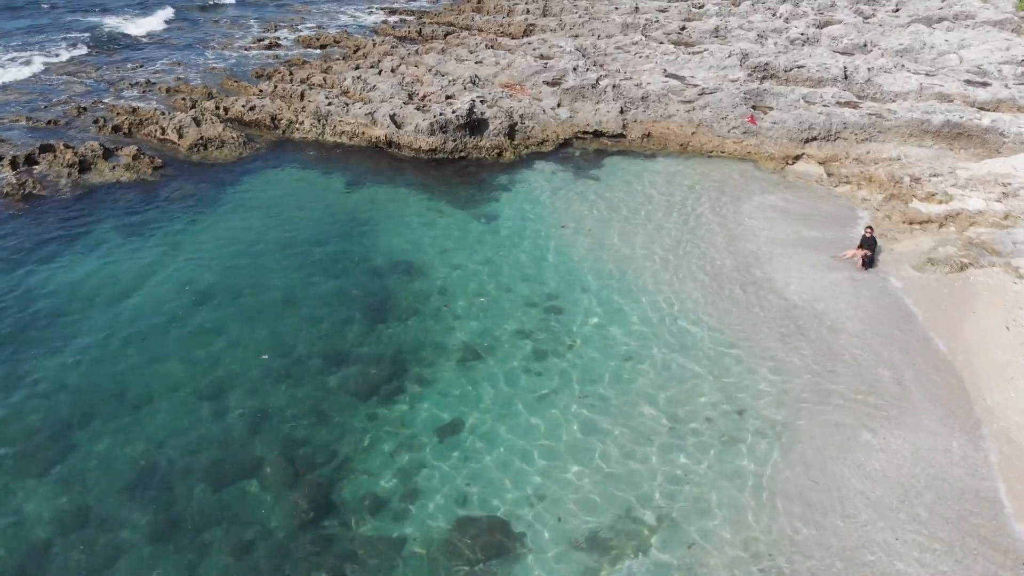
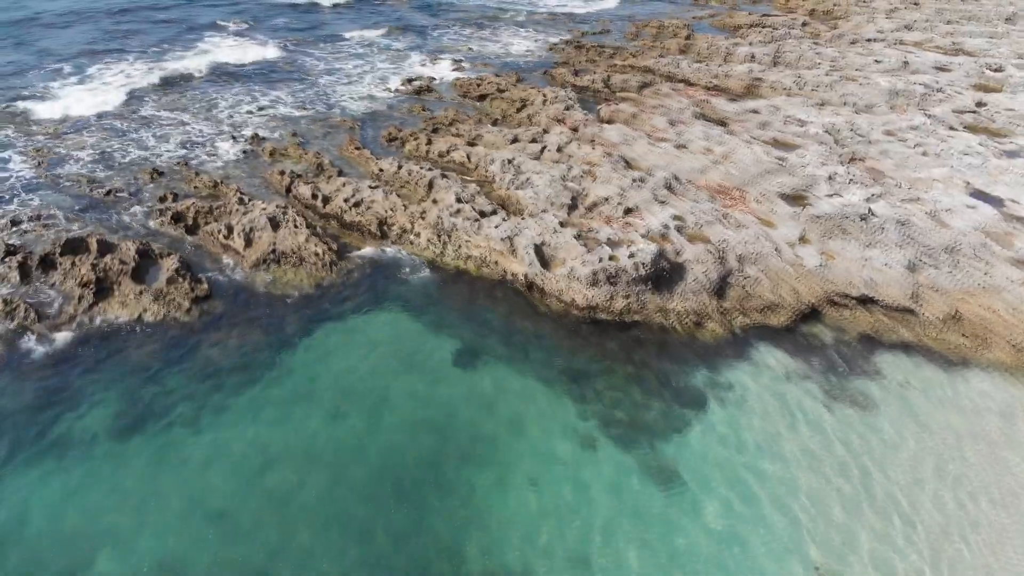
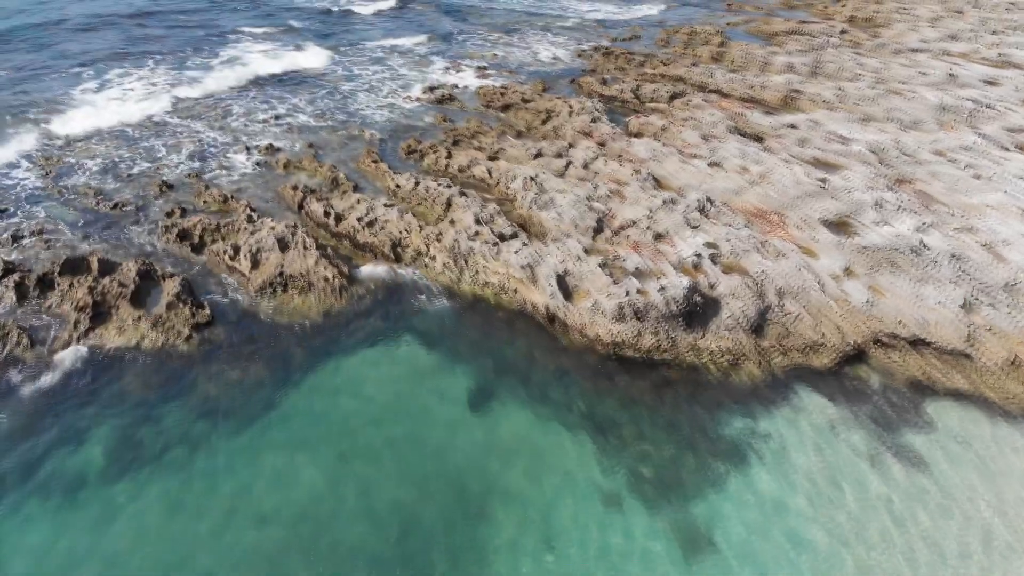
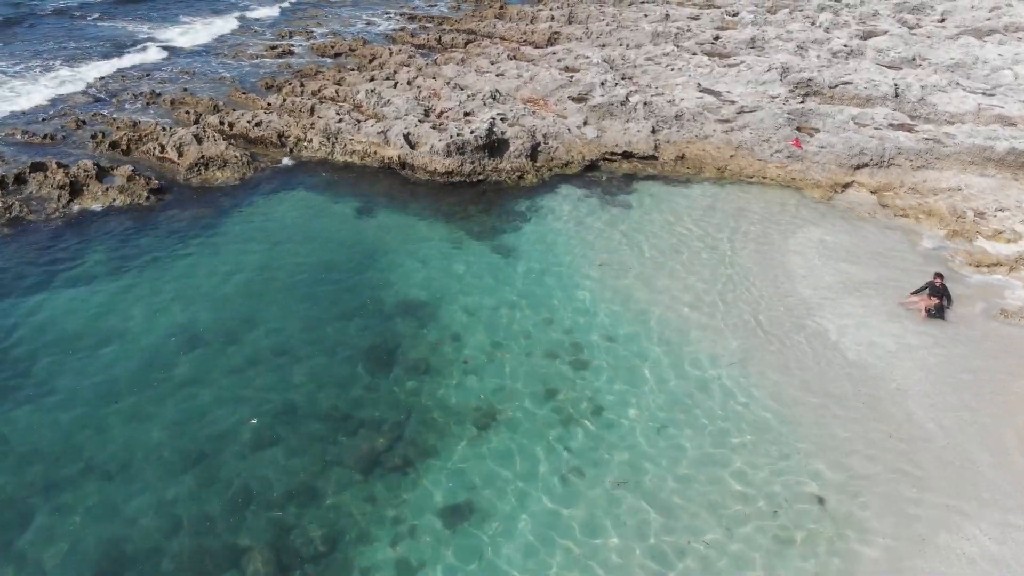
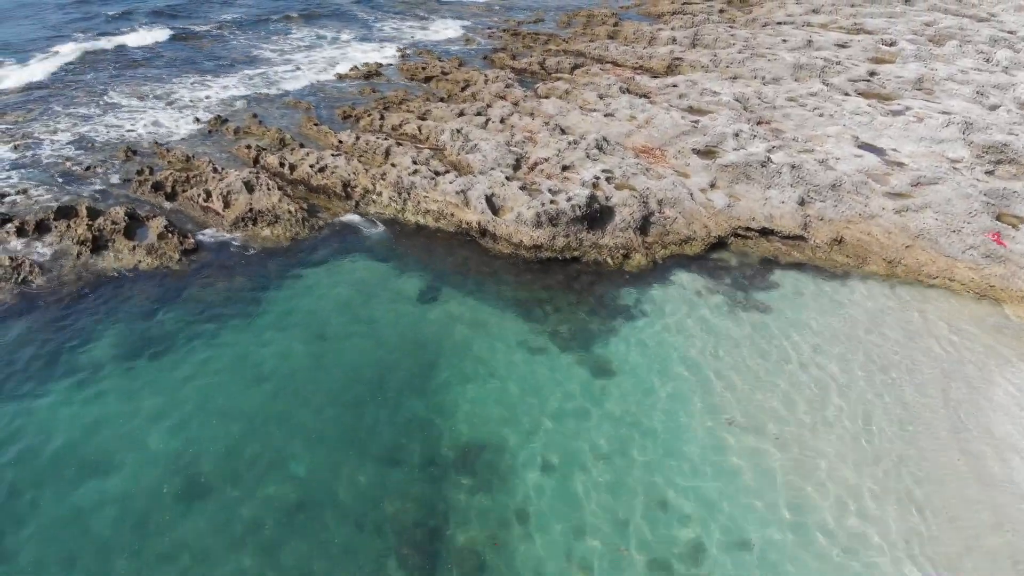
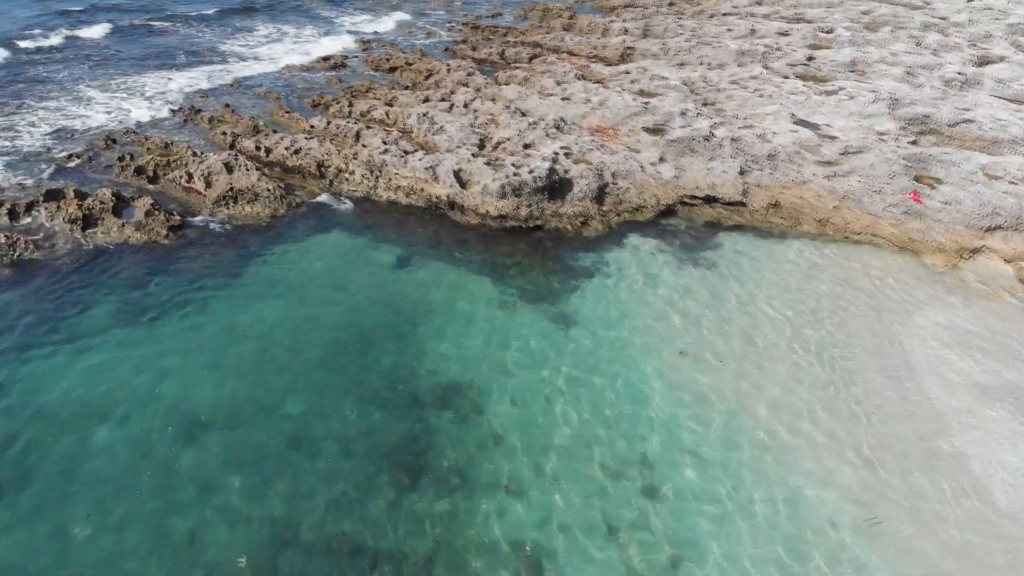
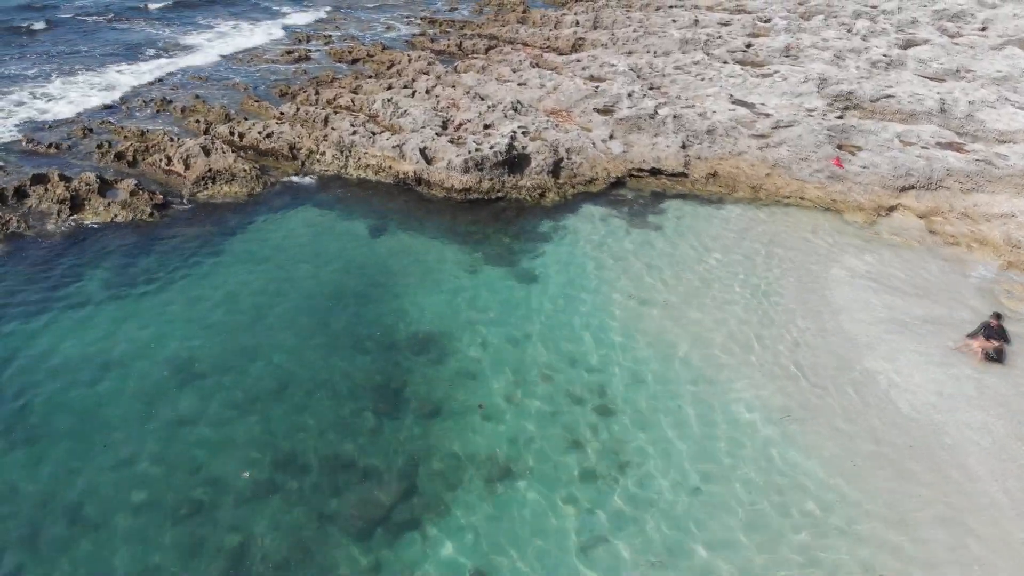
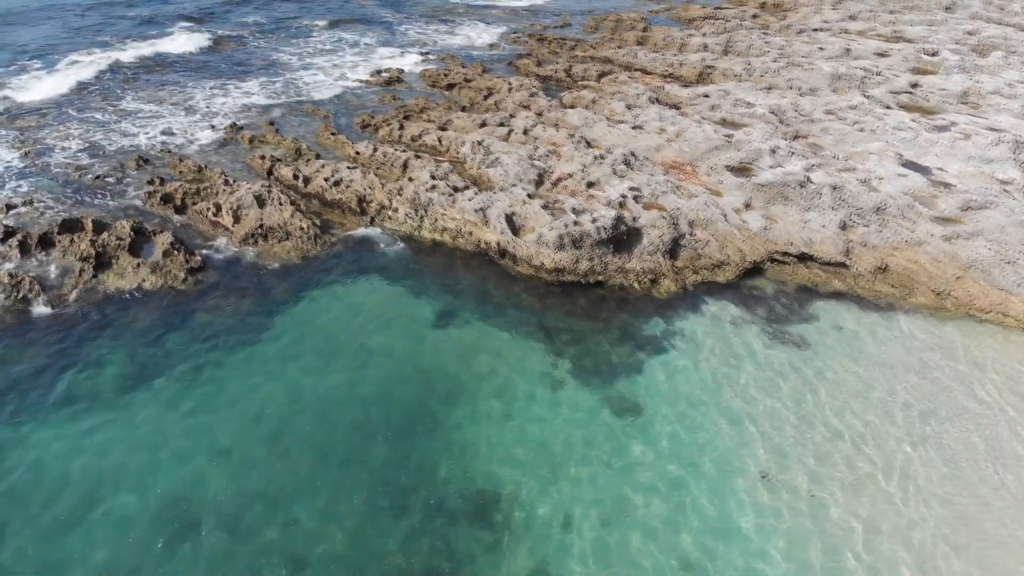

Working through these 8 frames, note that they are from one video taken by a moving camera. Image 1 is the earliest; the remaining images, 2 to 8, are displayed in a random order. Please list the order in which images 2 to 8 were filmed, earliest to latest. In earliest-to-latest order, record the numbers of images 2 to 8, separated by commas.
4, 7, 6, 5, 8, 2, 3
